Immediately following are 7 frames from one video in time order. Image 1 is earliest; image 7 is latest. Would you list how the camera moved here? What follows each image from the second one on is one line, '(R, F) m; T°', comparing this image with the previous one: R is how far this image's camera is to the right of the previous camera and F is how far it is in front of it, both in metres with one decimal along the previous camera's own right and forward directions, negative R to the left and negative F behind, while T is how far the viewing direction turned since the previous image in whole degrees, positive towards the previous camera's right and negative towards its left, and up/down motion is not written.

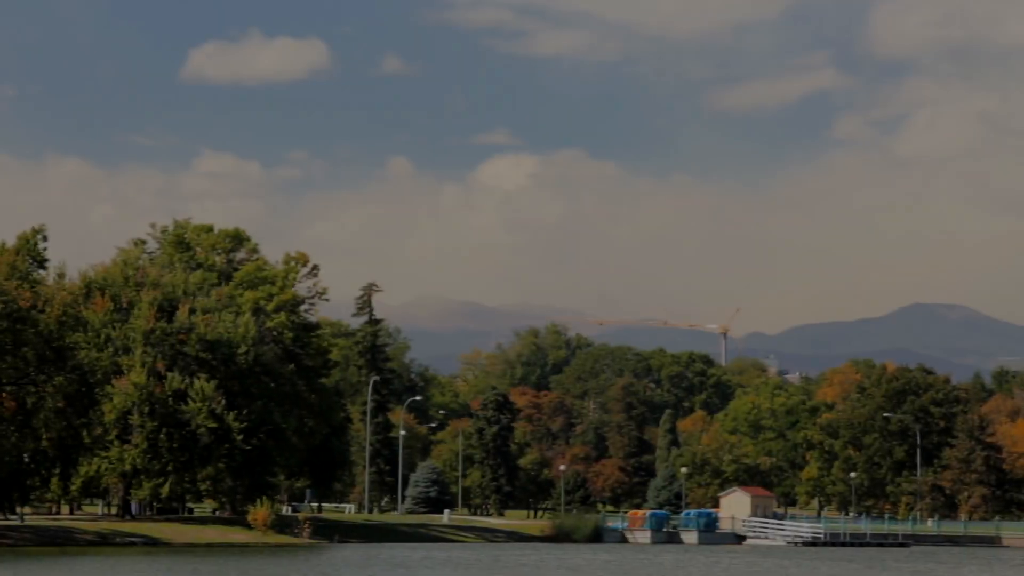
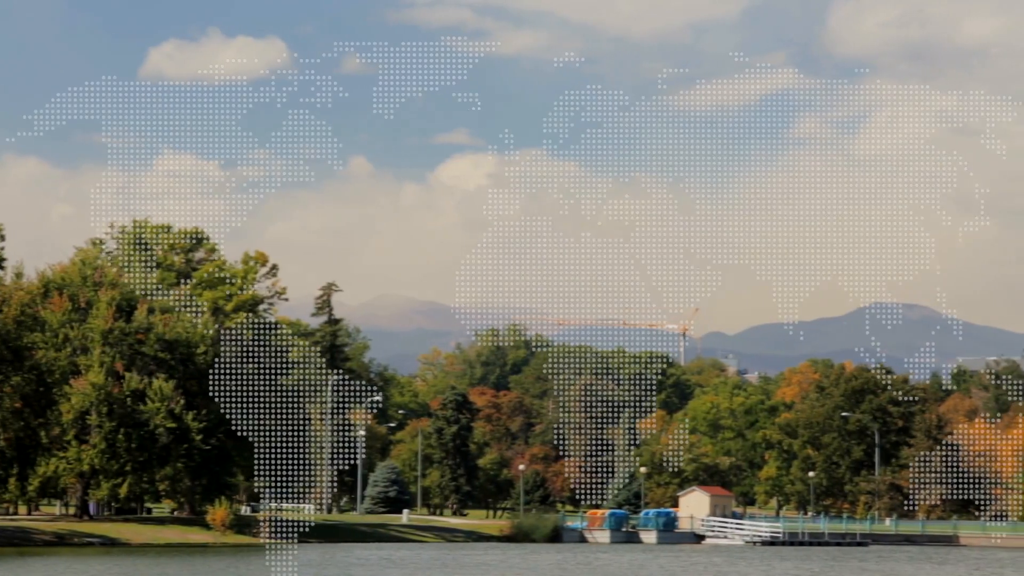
(+0.4, 0.0) m; +1°
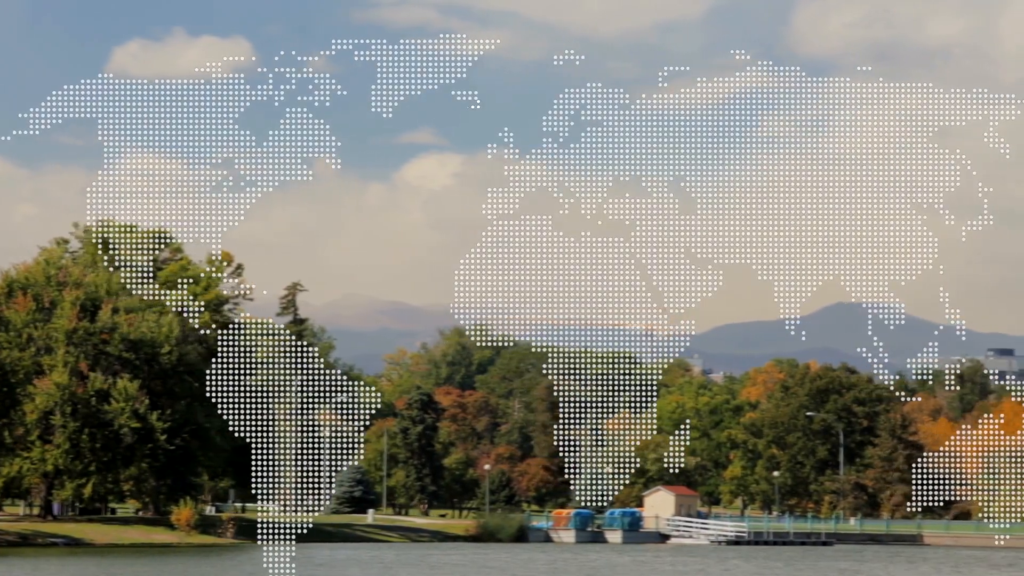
(-0.1, 0.0) m; +1°
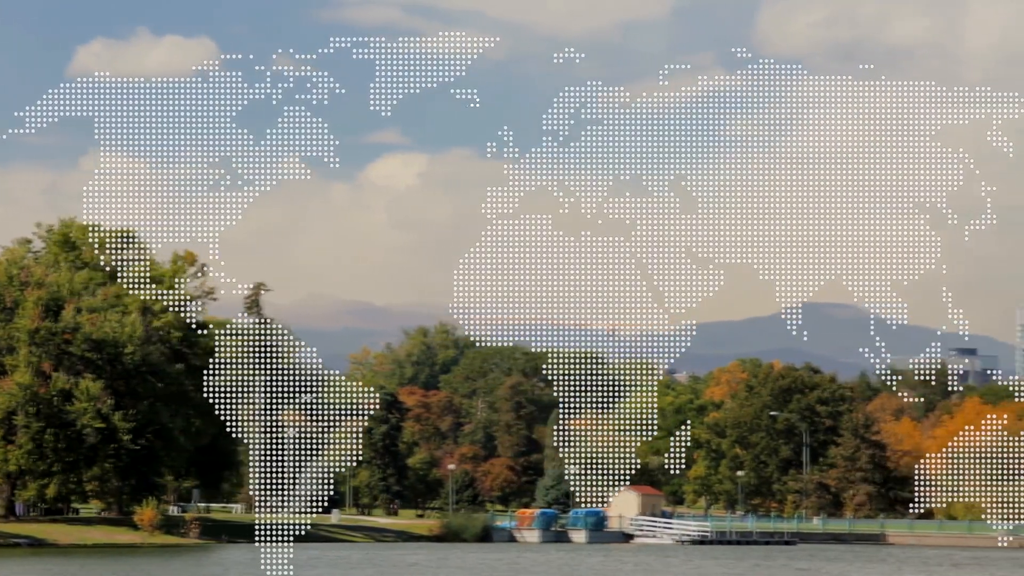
(+0.3, 0.0) m; +1°
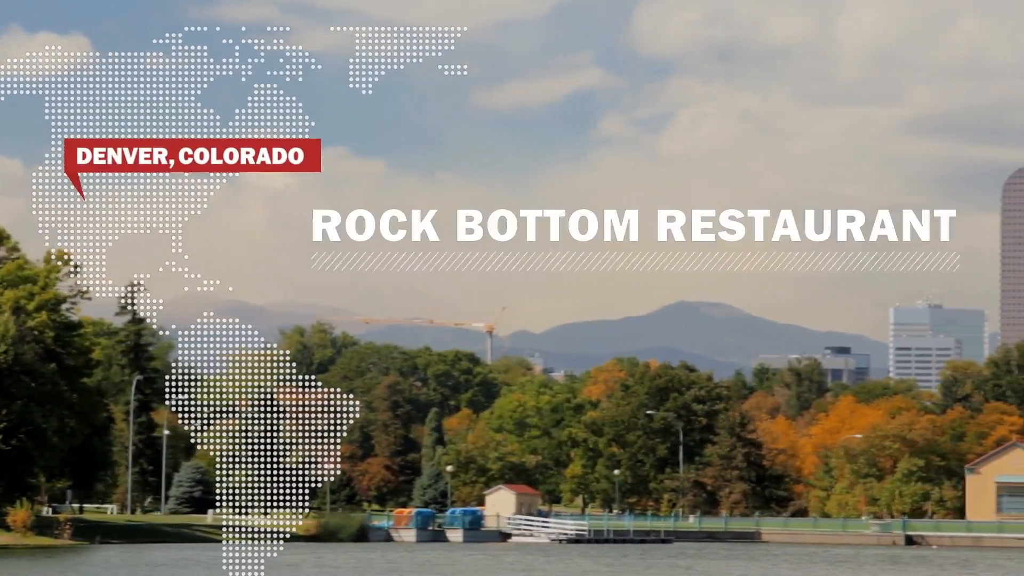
(+1.2, 0.0) m; +2°
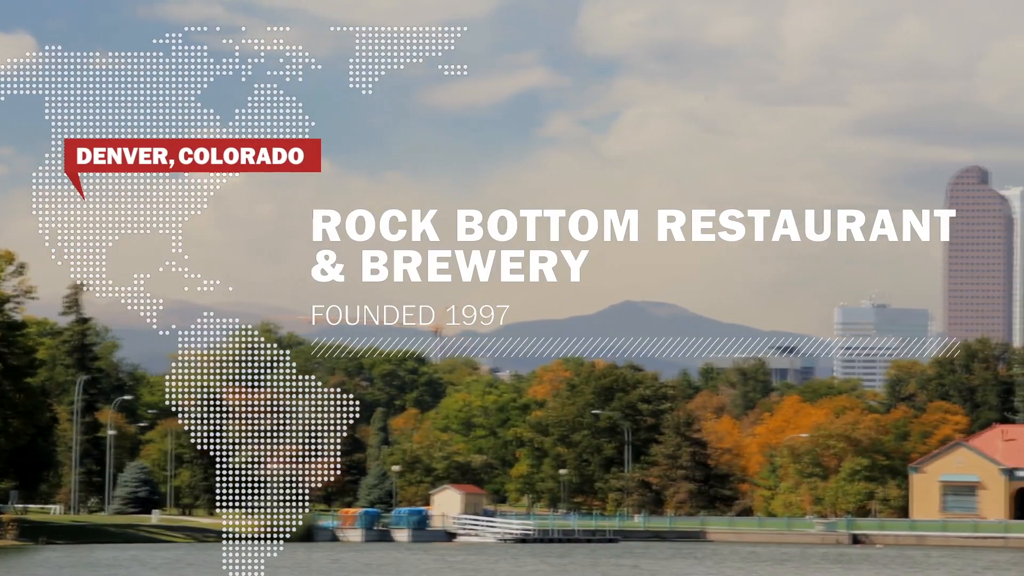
(+0.4, 0.0) m; +1°
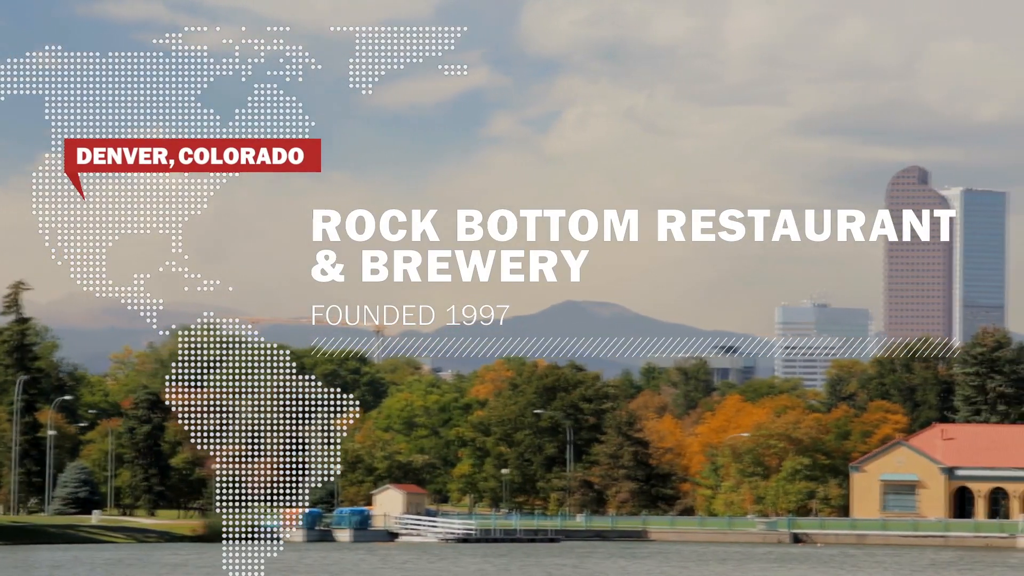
(+0.2, 0.0) m; +1°
